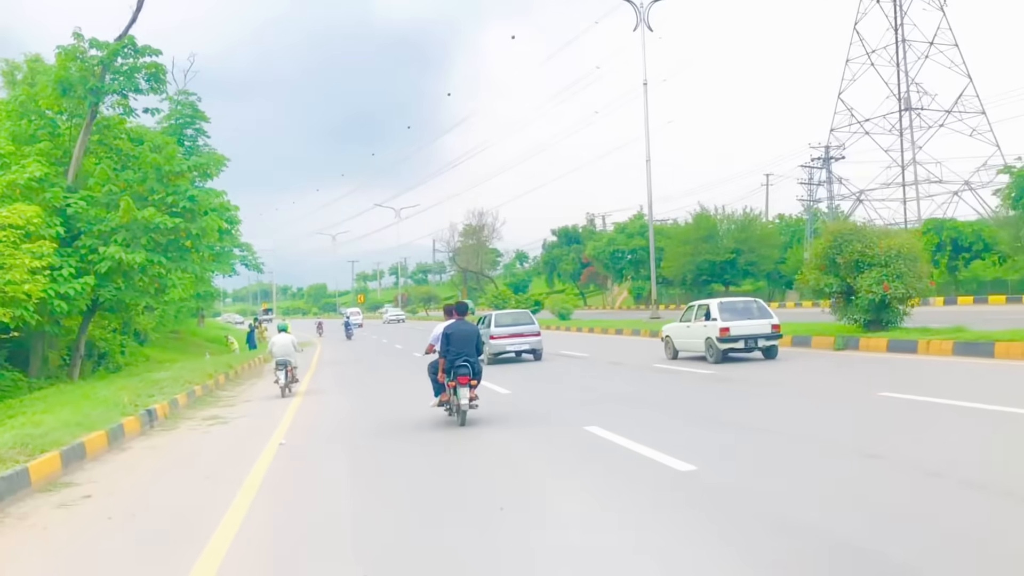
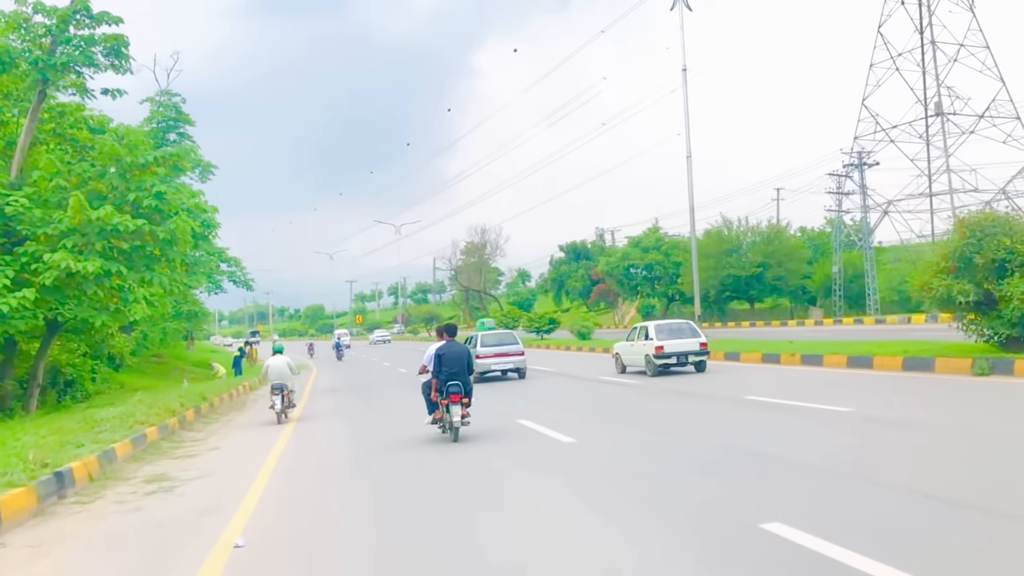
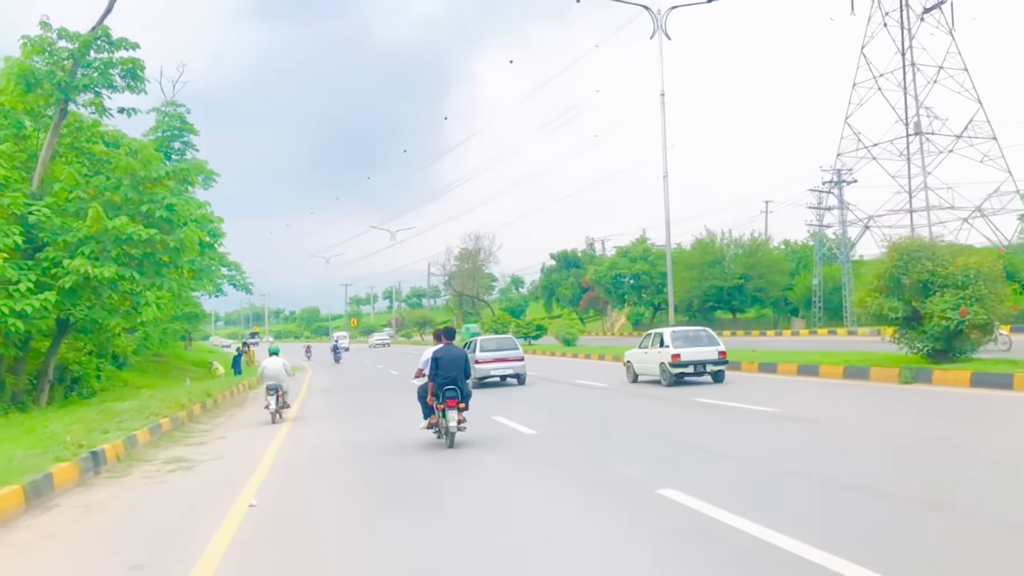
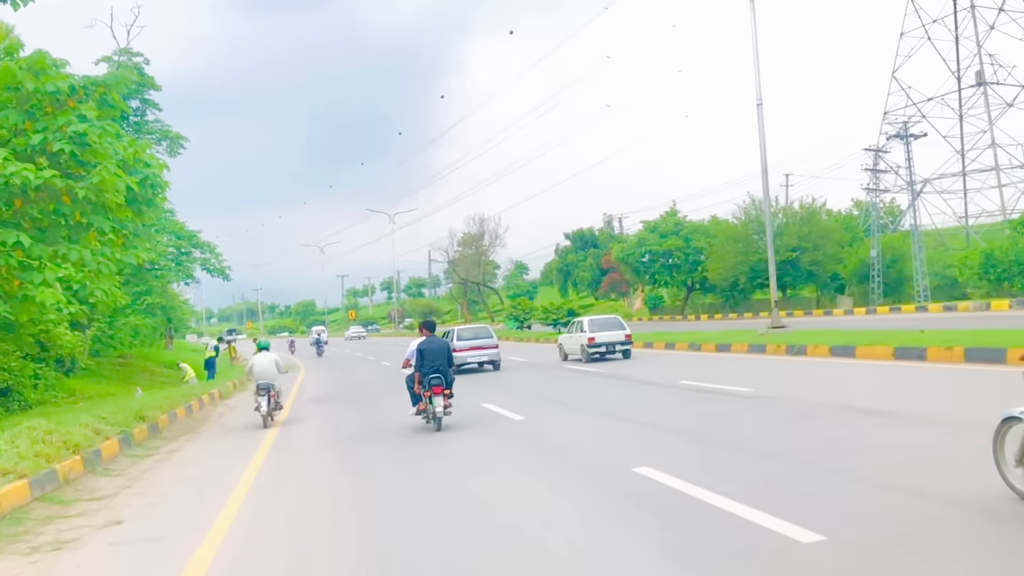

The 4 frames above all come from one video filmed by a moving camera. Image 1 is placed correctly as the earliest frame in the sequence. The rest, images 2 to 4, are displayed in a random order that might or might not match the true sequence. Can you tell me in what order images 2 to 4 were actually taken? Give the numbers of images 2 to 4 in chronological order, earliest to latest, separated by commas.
3, 2, 4
